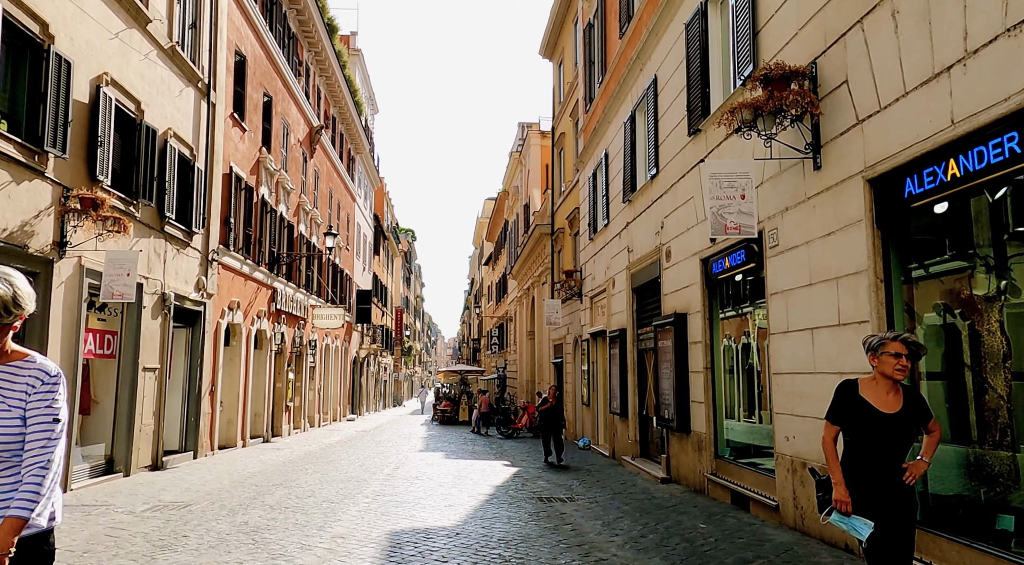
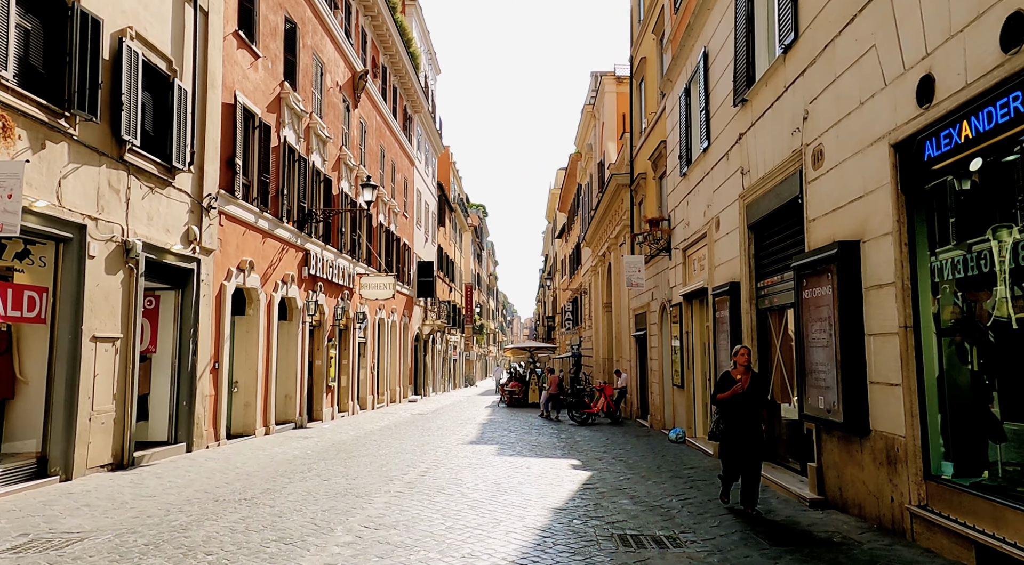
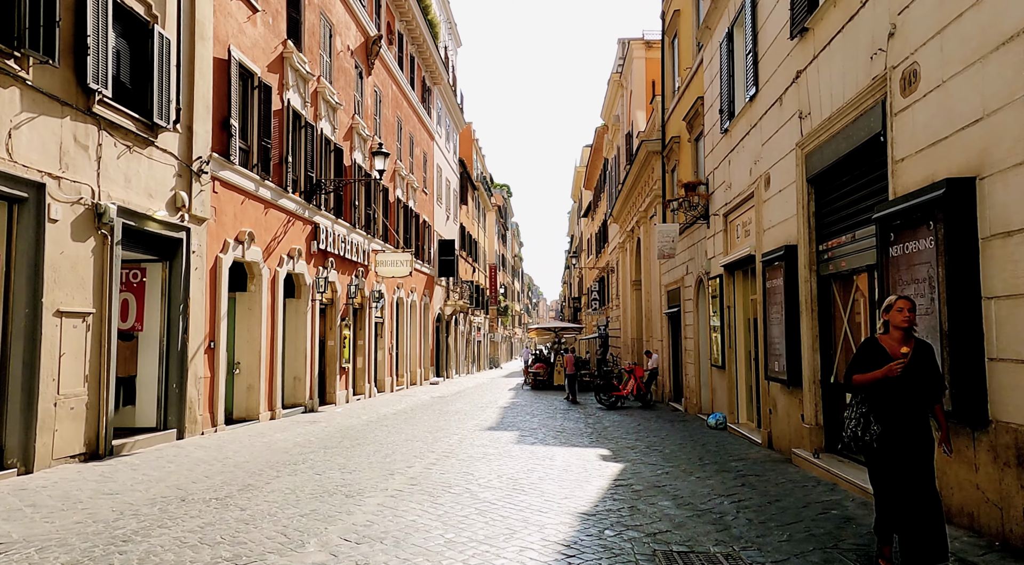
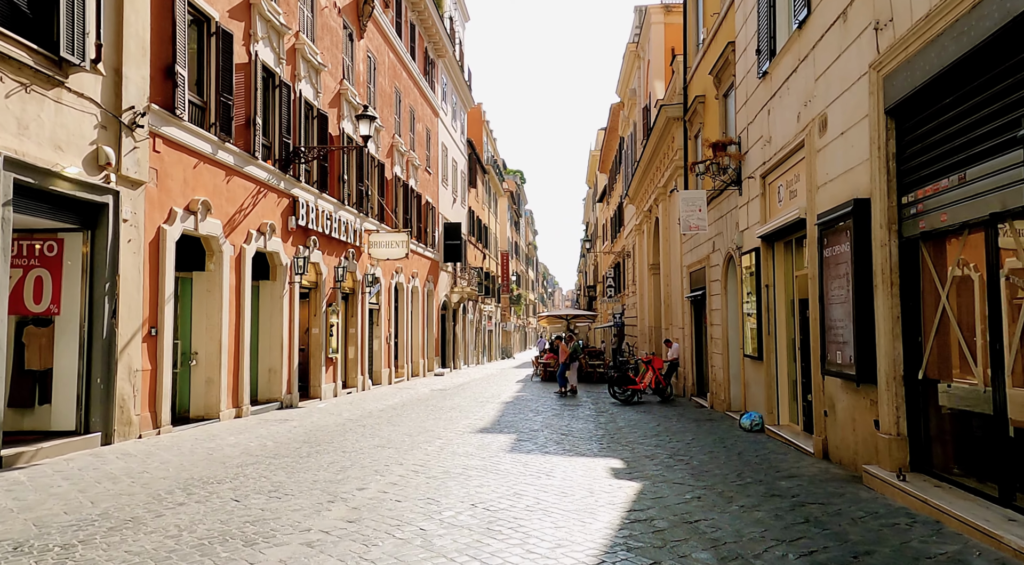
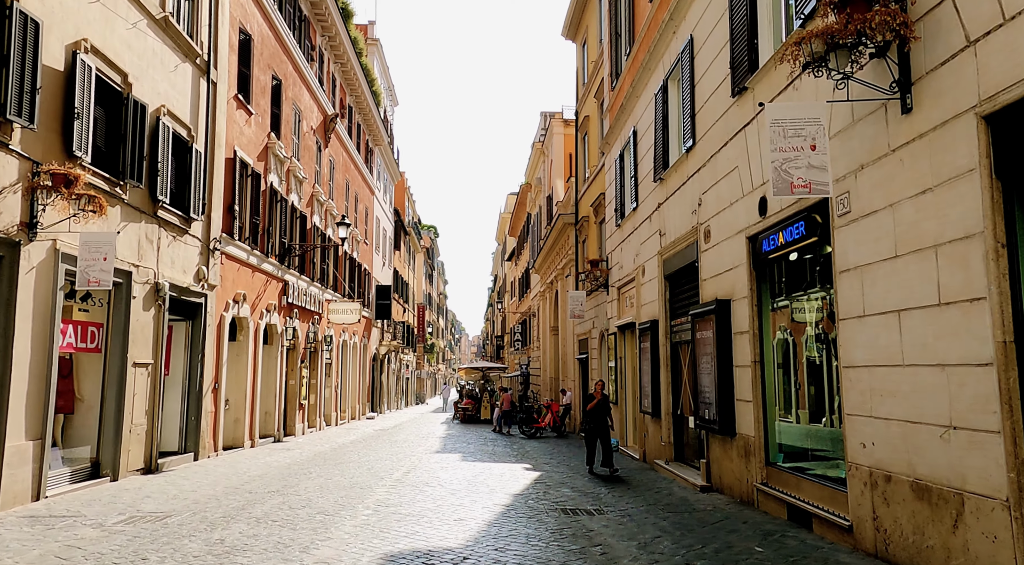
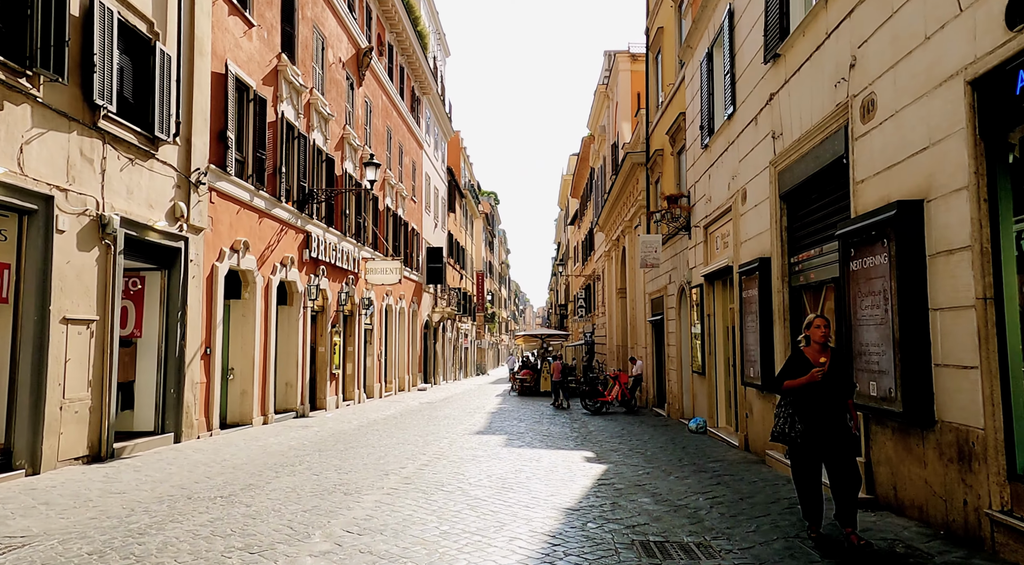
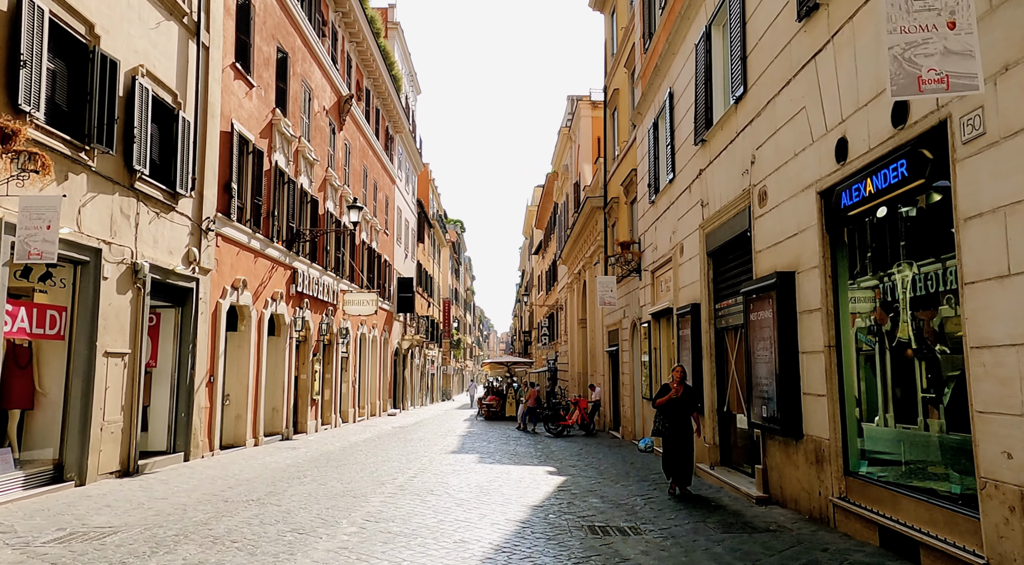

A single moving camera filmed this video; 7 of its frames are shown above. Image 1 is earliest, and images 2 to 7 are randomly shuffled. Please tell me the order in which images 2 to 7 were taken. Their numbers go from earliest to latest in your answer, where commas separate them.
5, 7, 2, 6, 3, 4
